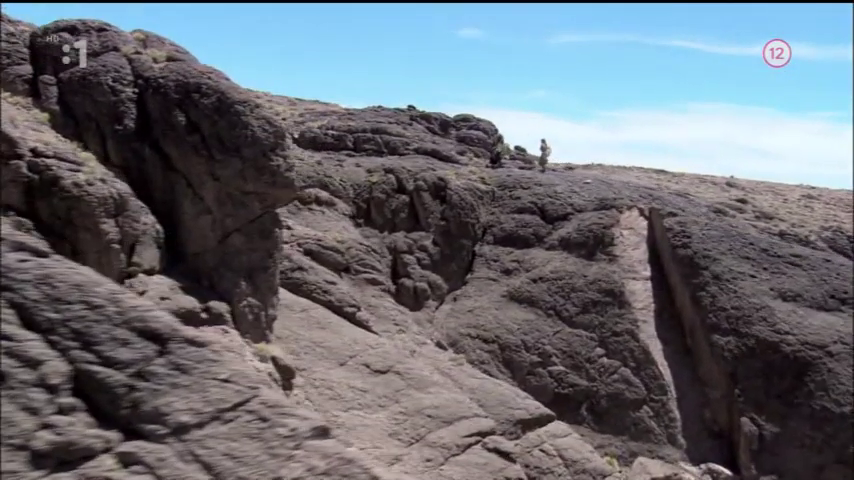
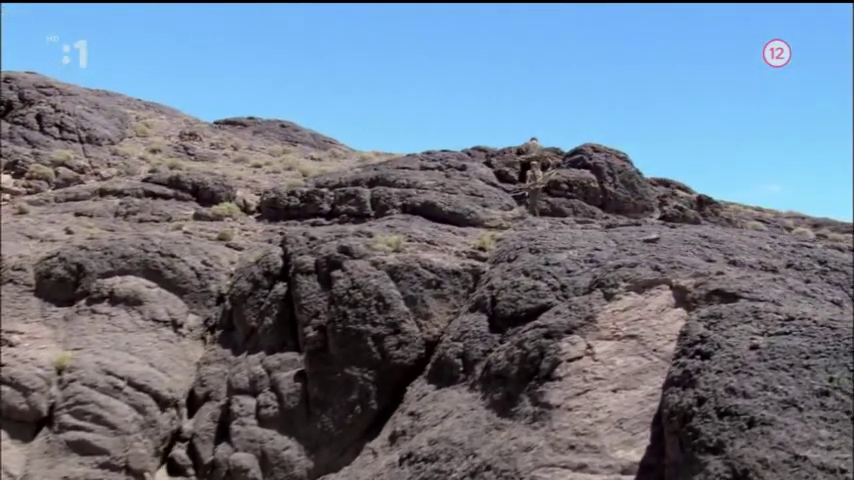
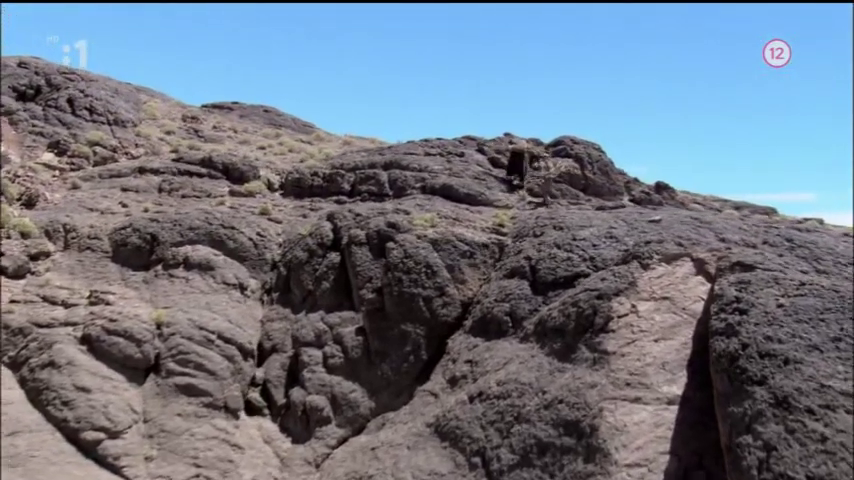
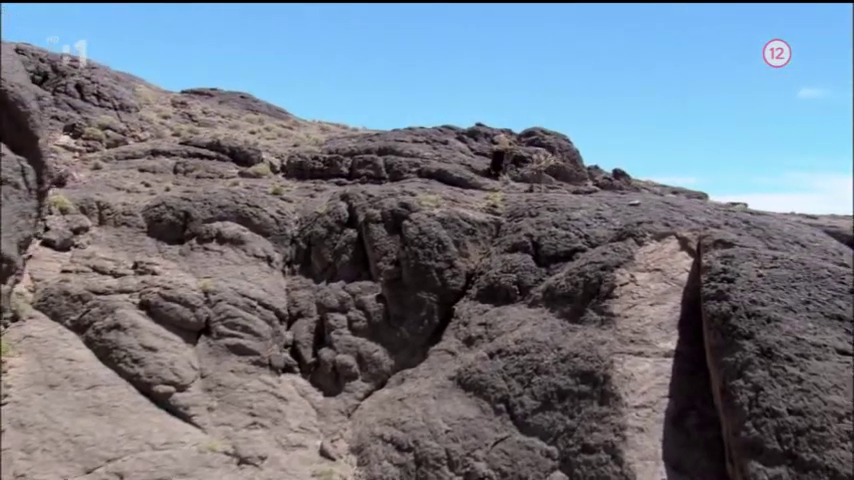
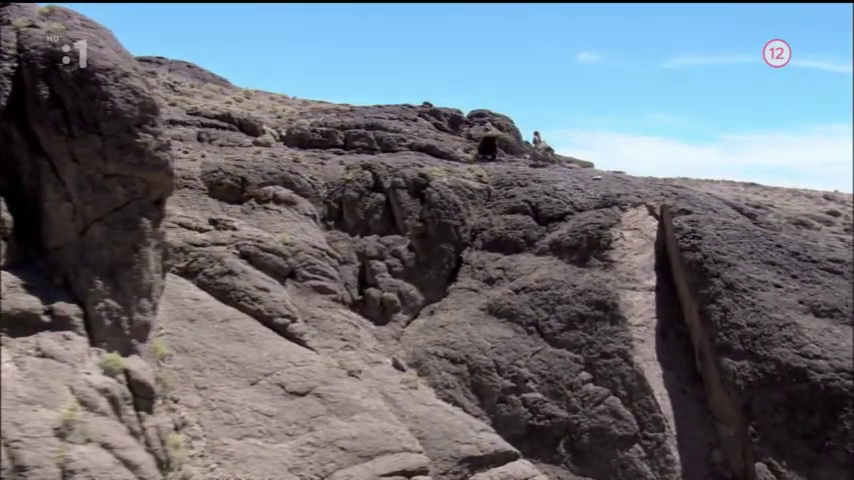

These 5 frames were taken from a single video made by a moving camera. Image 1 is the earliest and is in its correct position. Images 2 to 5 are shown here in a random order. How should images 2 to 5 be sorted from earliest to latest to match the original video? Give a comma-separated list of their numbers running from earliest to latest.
5, 4, 3, 2
